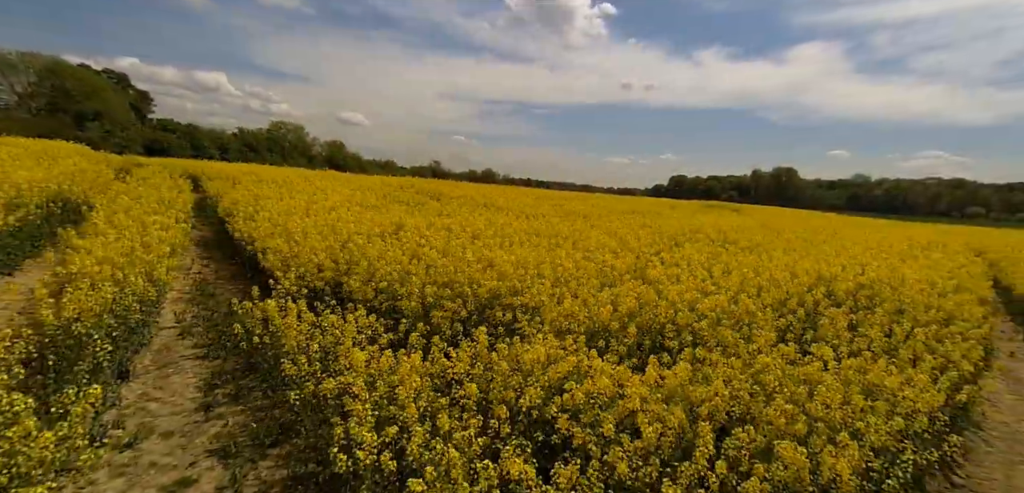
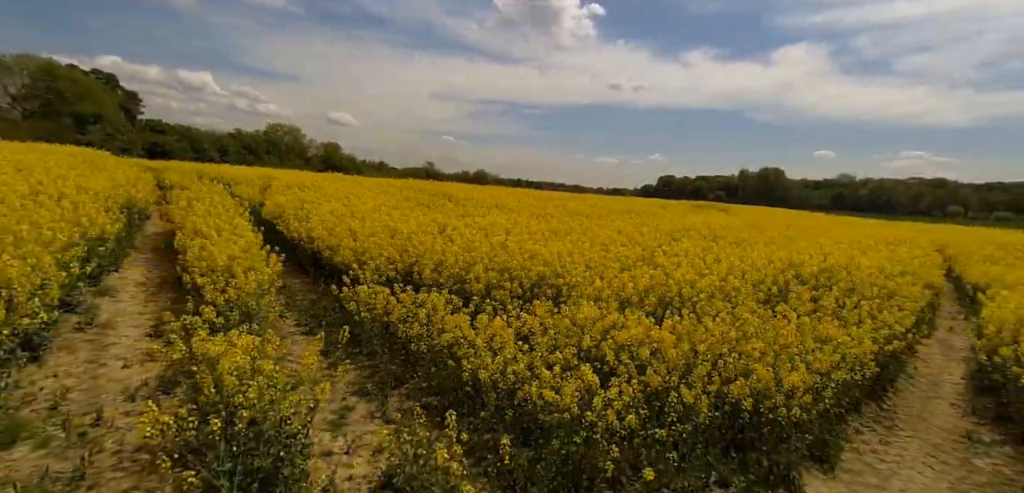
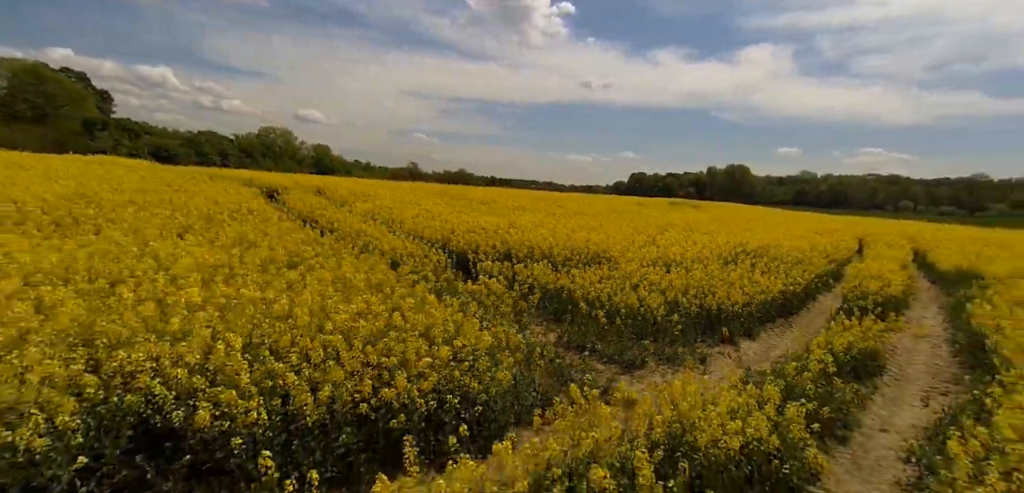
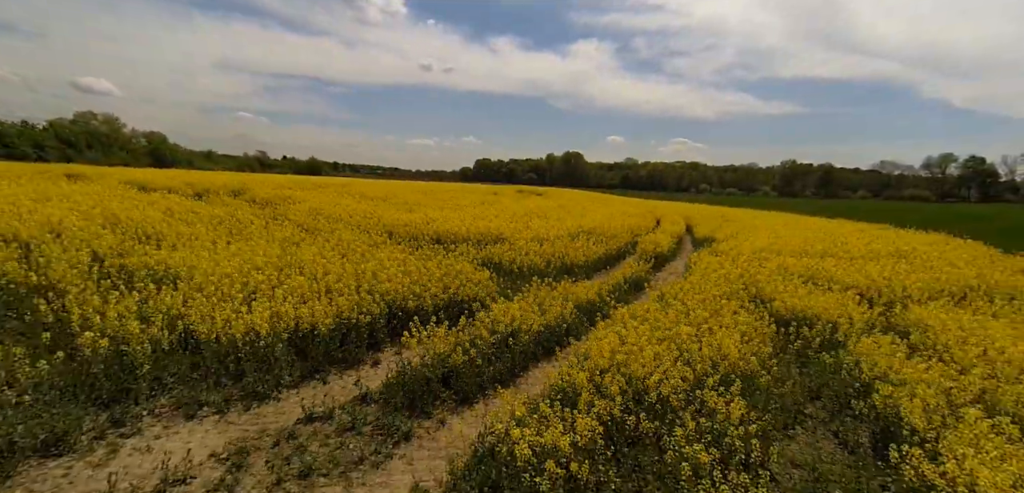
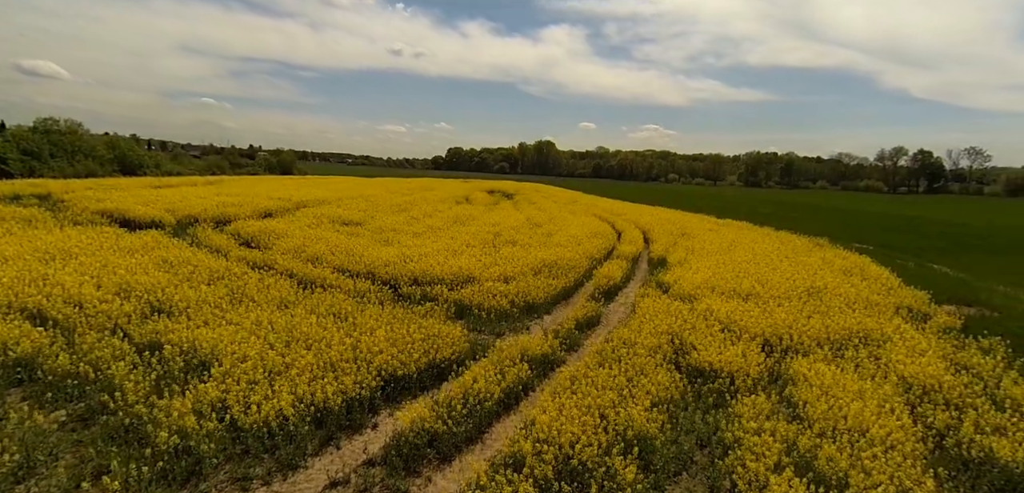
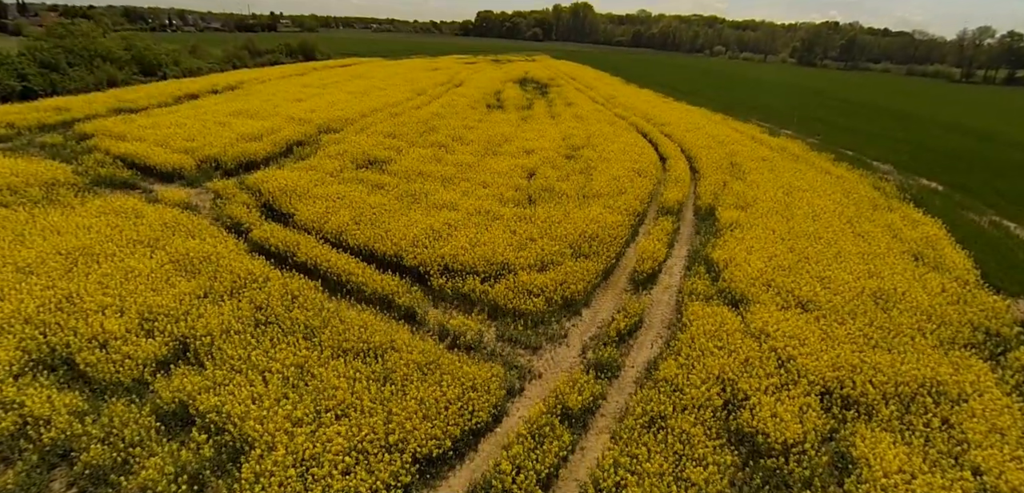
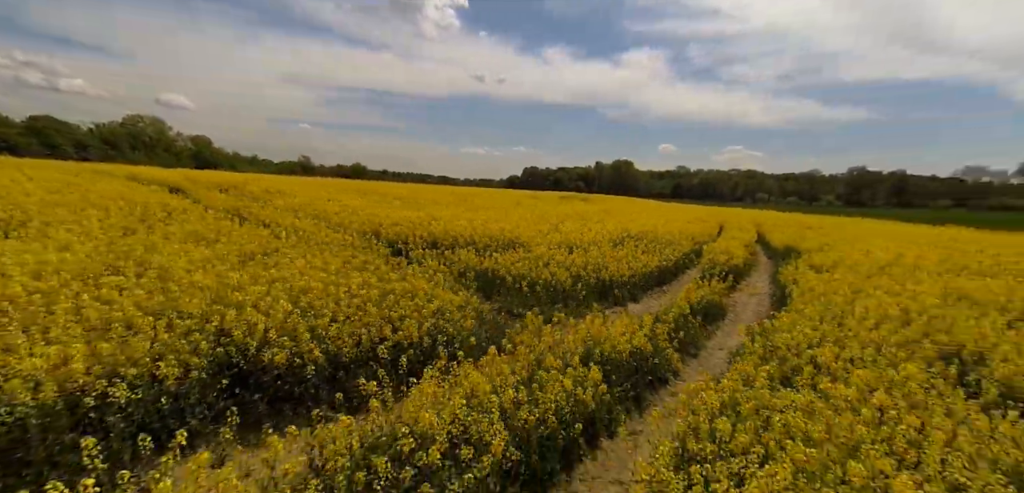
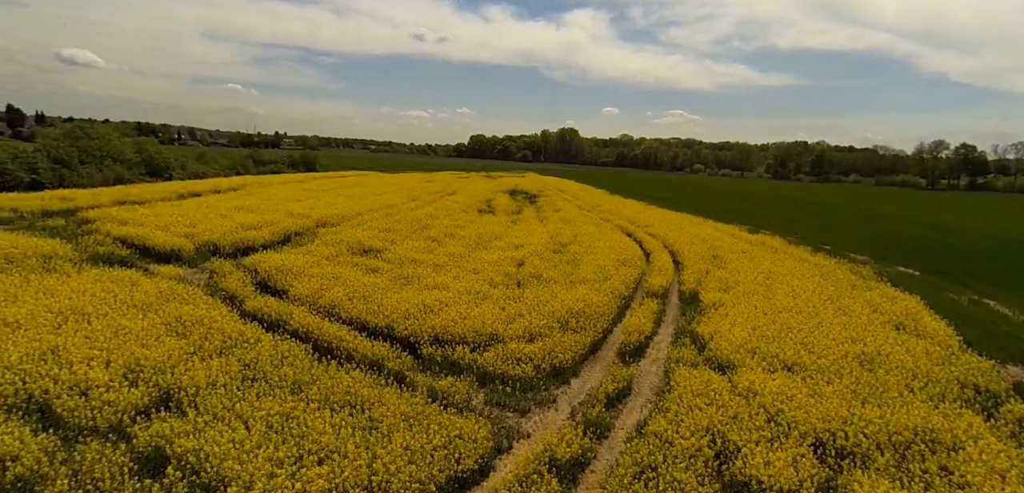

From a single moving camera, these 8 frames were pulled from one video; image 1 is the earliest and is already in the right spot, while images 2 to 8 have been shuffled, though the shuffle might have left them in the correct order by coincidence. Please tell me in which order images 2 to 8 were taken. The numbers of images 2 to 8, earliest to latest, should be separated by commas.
2, 3, 7, 4, 5, 8, 6
